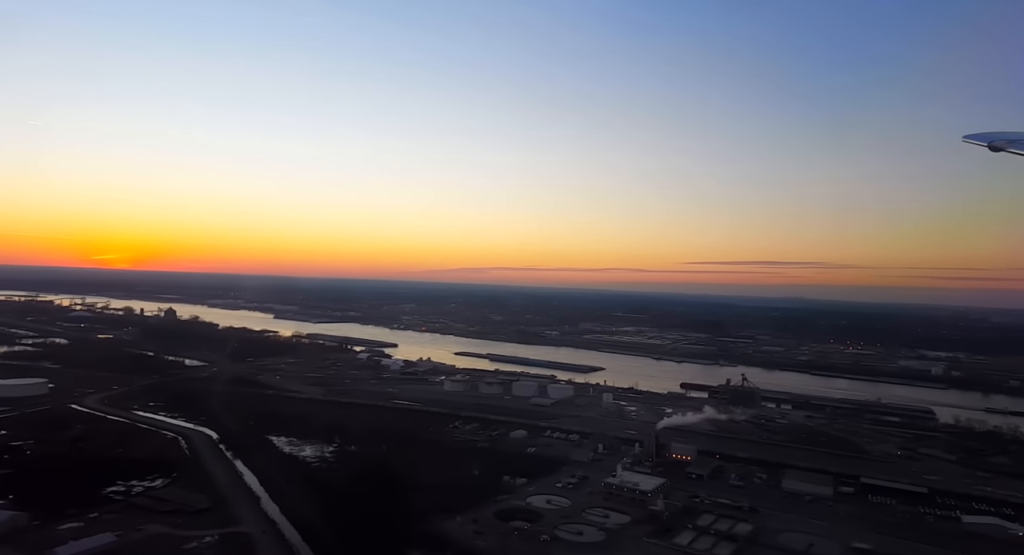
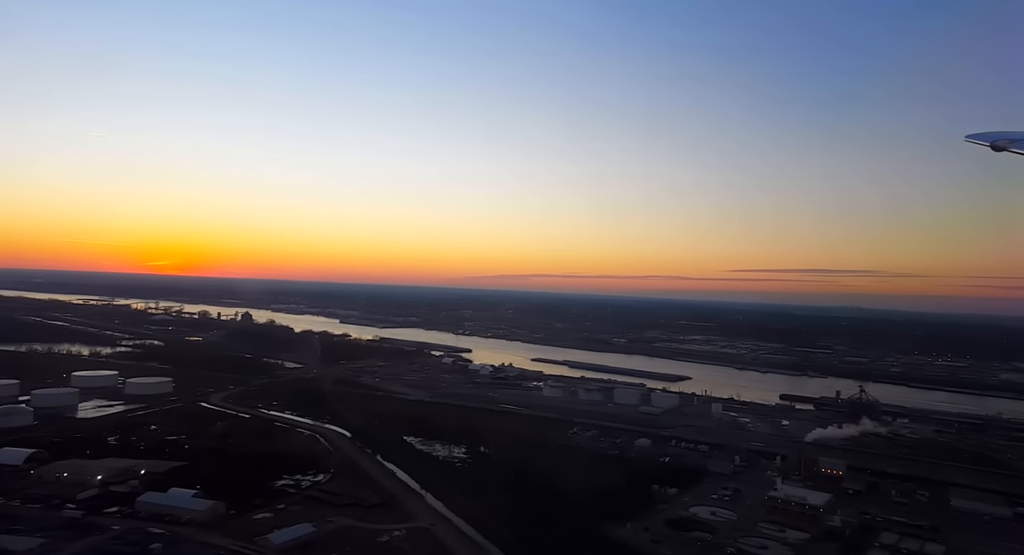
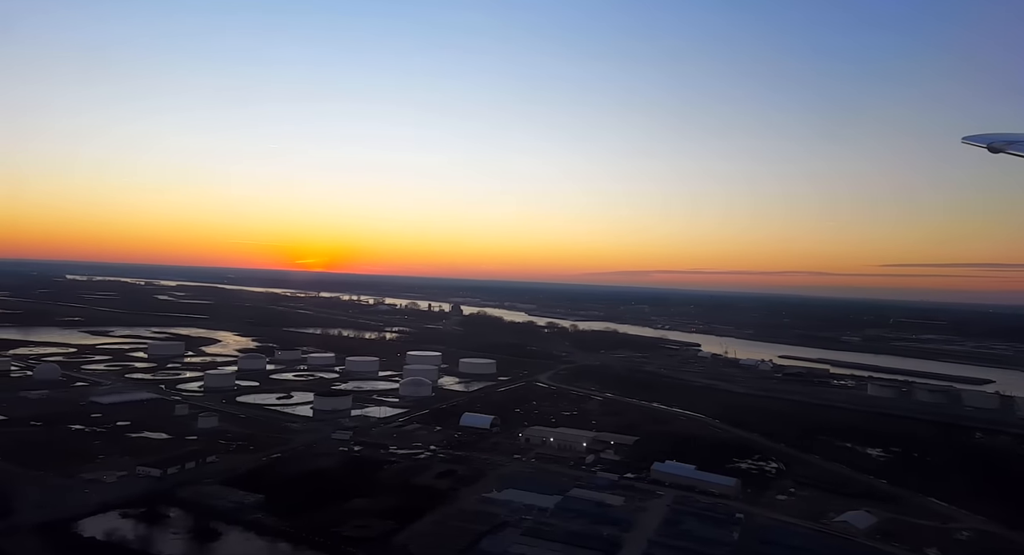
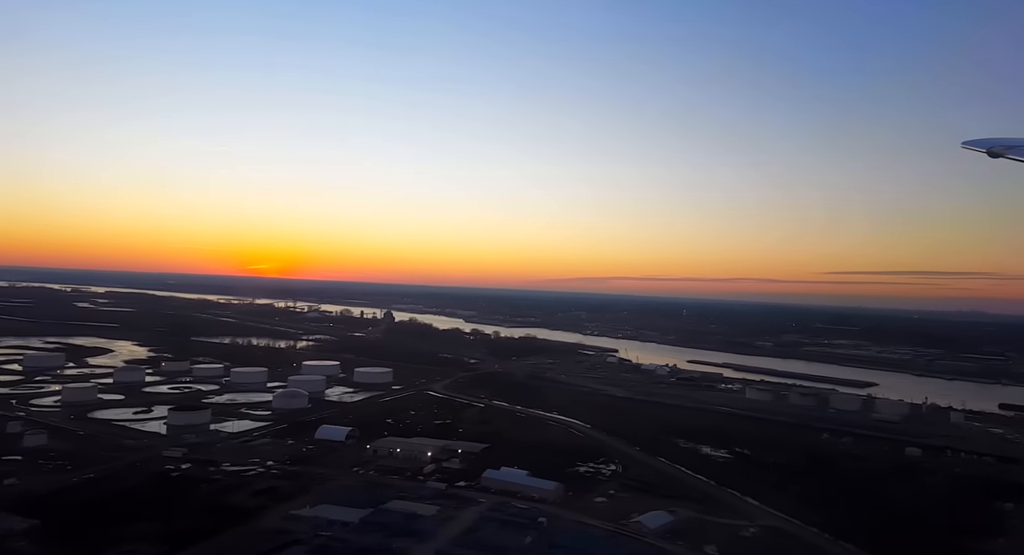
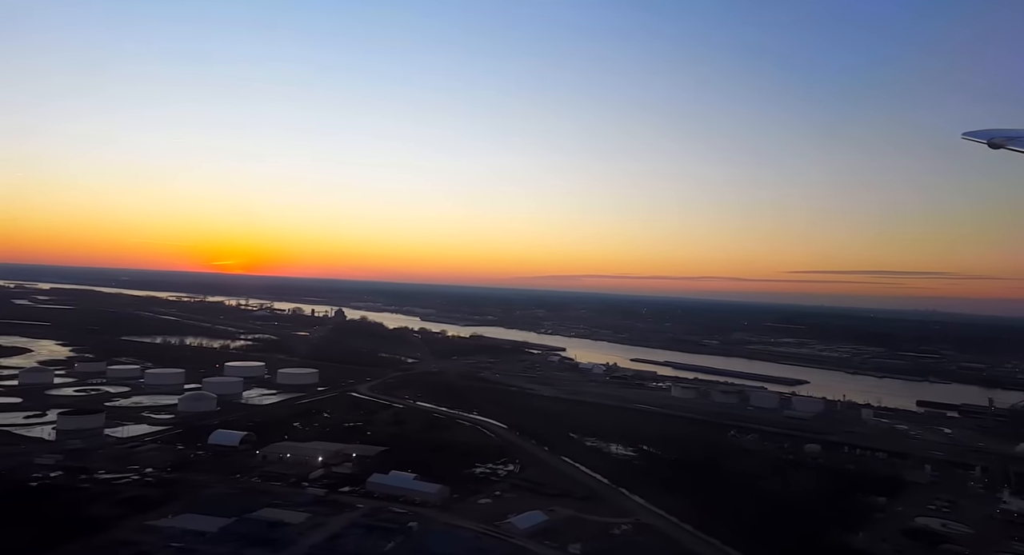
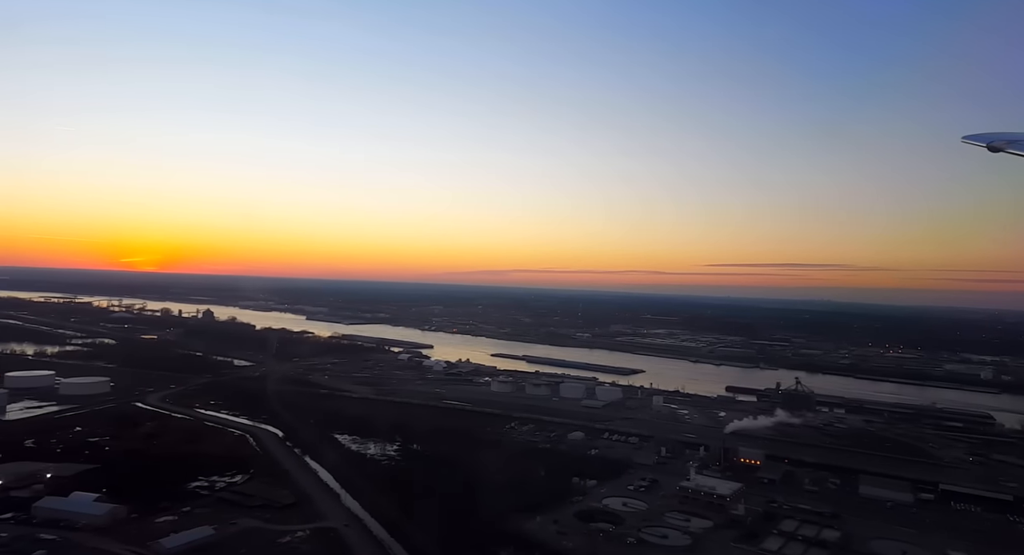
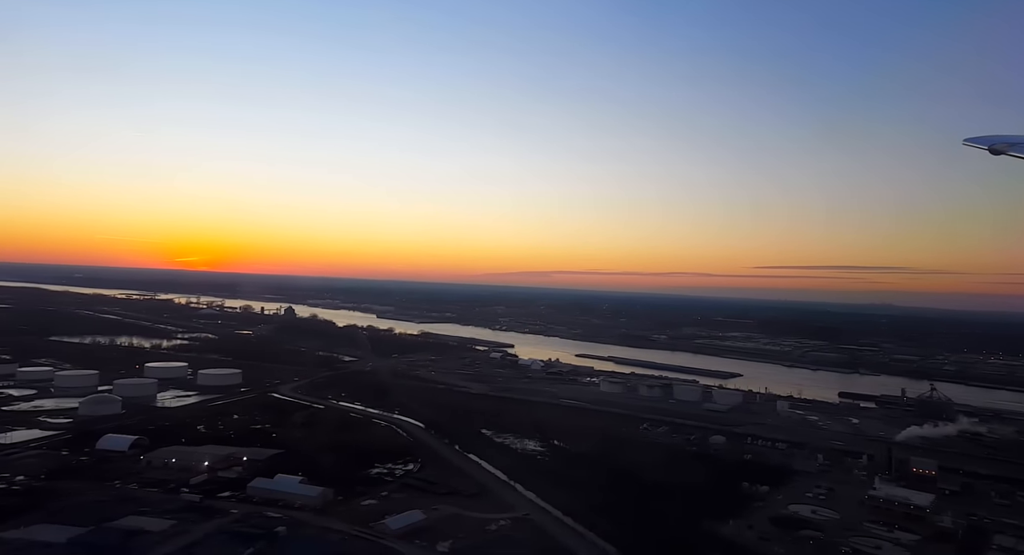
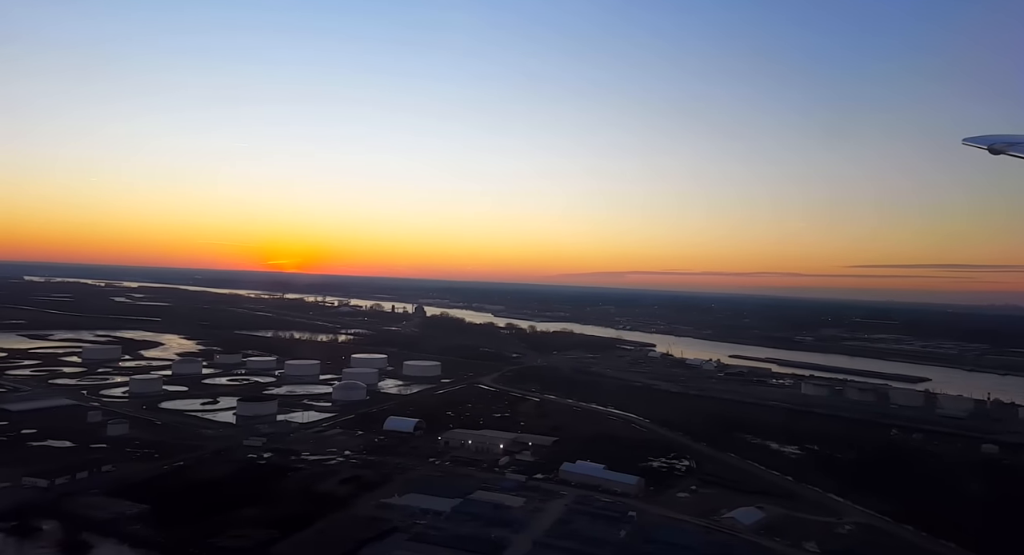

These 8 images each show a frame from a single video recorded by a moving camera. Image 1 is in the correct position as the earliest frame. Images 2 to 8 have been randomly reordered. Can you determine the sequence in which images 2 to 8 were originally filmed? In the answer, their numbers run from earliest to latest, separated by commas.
6, 2, 7, 5, 4, 8, 3
